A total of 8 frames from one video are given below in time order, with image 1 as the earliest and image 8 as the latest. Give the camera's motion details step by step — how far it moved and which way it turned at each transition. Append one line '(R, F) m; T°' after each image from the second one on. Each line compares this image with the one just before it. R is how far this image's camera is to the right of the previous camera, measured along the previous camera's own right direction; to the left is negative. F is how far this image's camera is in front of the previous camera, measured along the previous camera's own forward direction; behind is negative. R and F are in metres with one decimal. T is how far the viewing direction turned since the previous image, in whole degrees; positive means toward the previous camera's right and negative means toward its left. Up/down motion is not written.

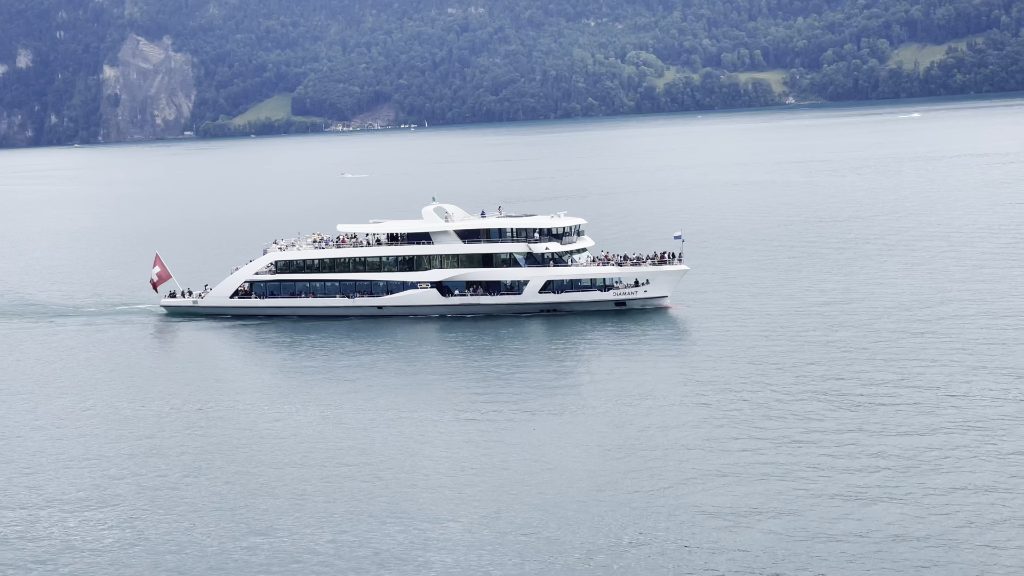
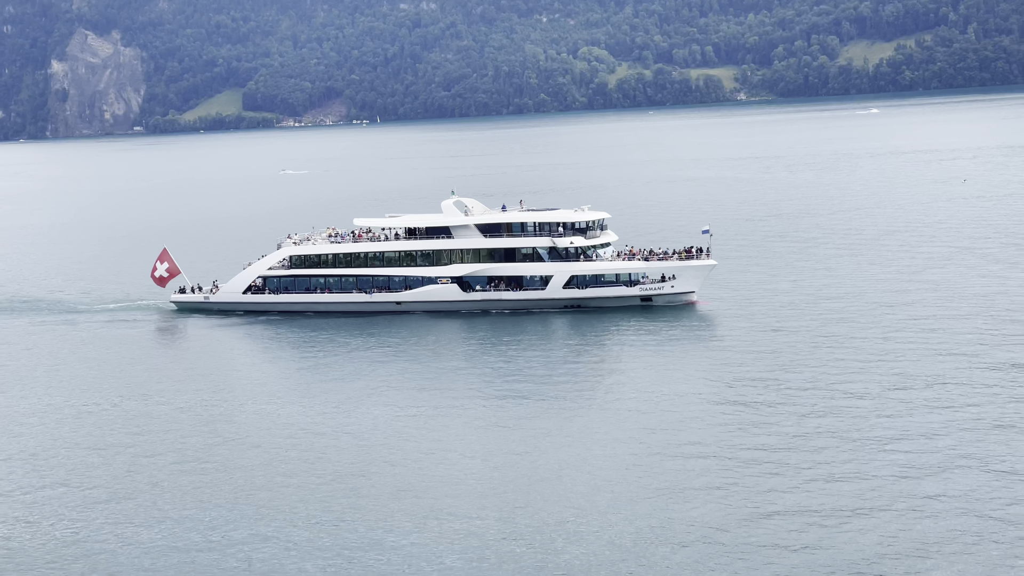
(-3.6, +1.1) m; +1°
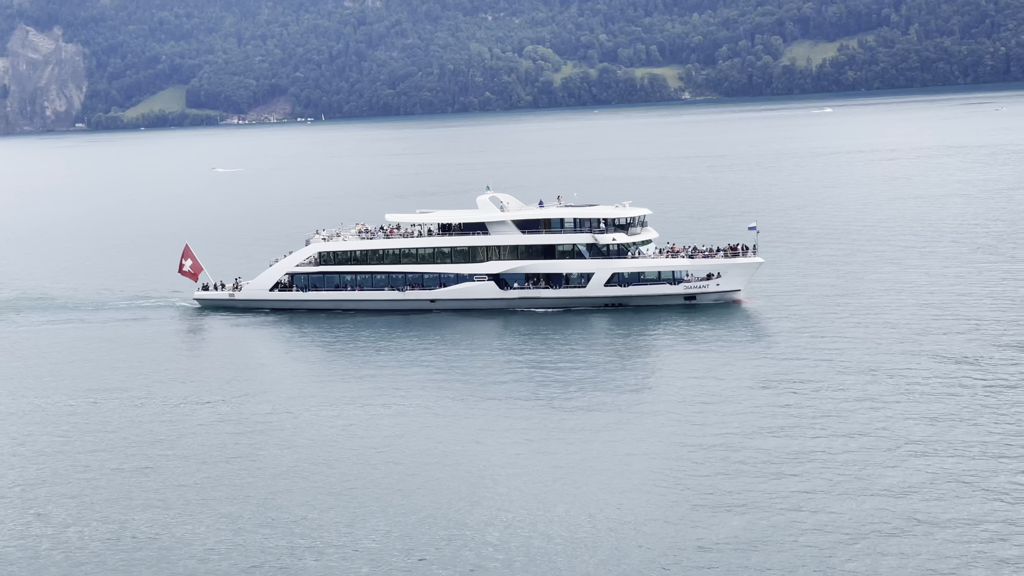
(-3.8, +1.8) m; +1°
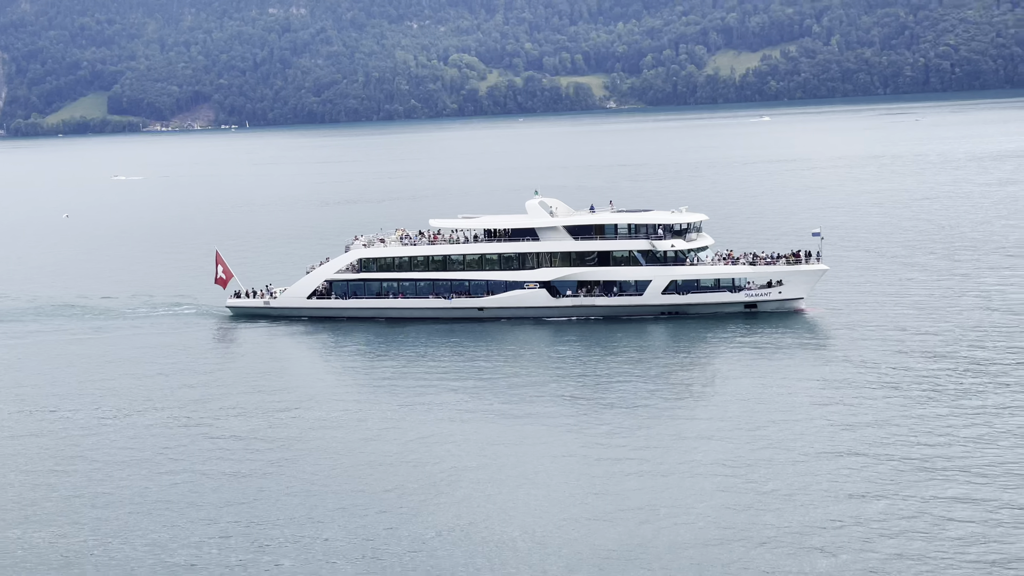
(-4.3, +2.5) m; +1°
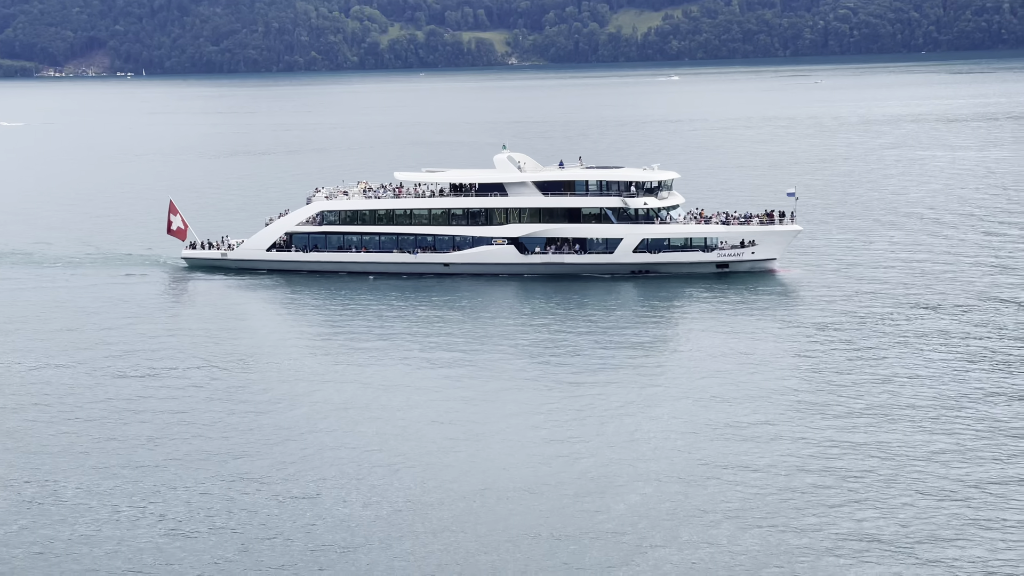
(-2.0, +1.6) m; +3°
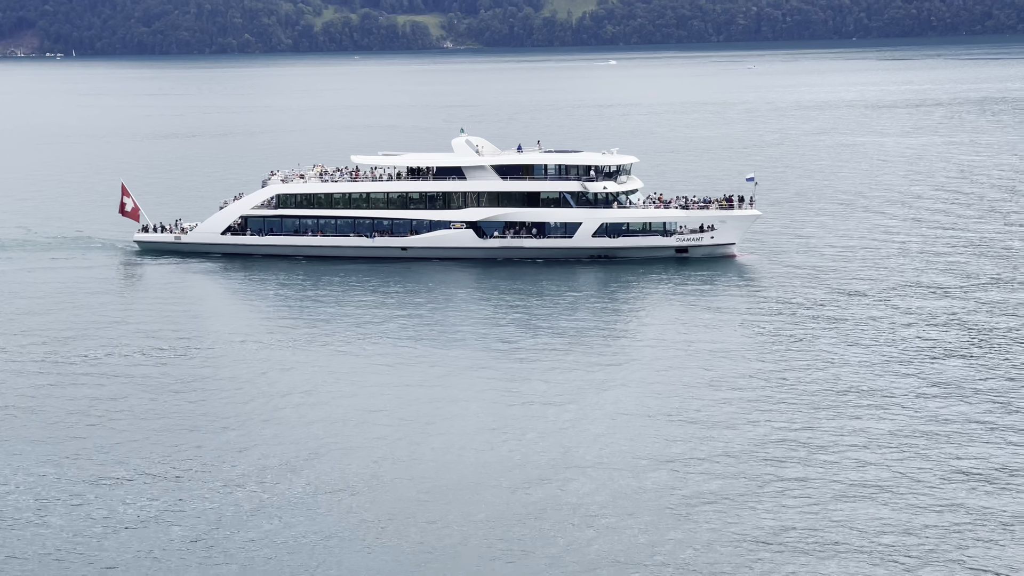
(-0.3, +0.5) m; +2°
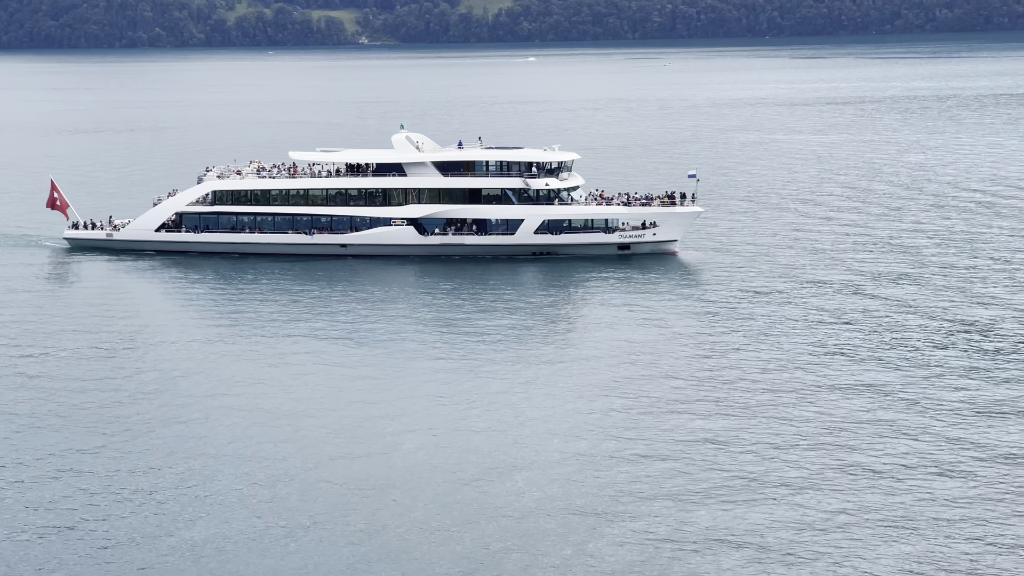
(-0.8, +0.6) m; +3°
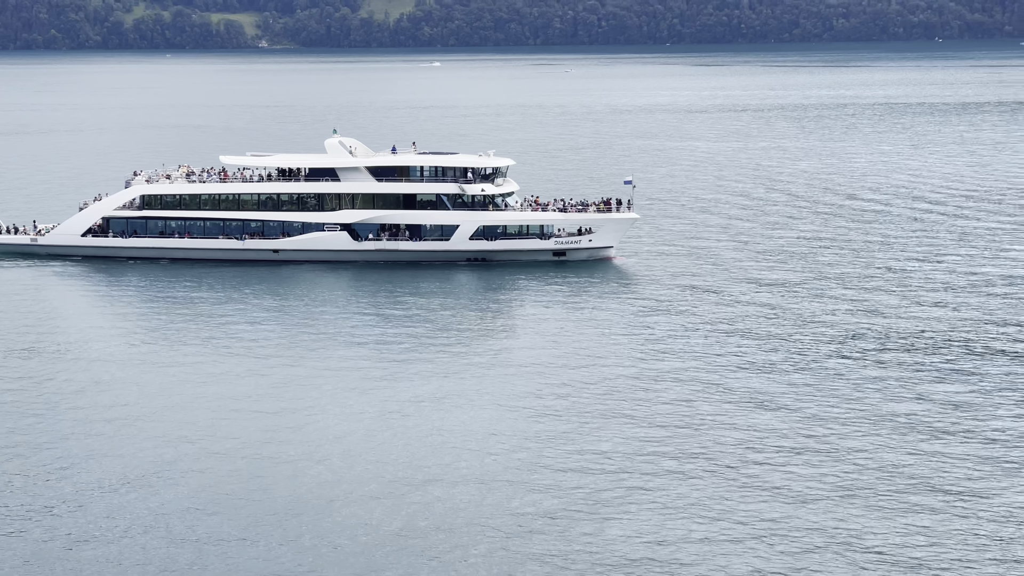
(-1.0, +0.2) m; +4°
